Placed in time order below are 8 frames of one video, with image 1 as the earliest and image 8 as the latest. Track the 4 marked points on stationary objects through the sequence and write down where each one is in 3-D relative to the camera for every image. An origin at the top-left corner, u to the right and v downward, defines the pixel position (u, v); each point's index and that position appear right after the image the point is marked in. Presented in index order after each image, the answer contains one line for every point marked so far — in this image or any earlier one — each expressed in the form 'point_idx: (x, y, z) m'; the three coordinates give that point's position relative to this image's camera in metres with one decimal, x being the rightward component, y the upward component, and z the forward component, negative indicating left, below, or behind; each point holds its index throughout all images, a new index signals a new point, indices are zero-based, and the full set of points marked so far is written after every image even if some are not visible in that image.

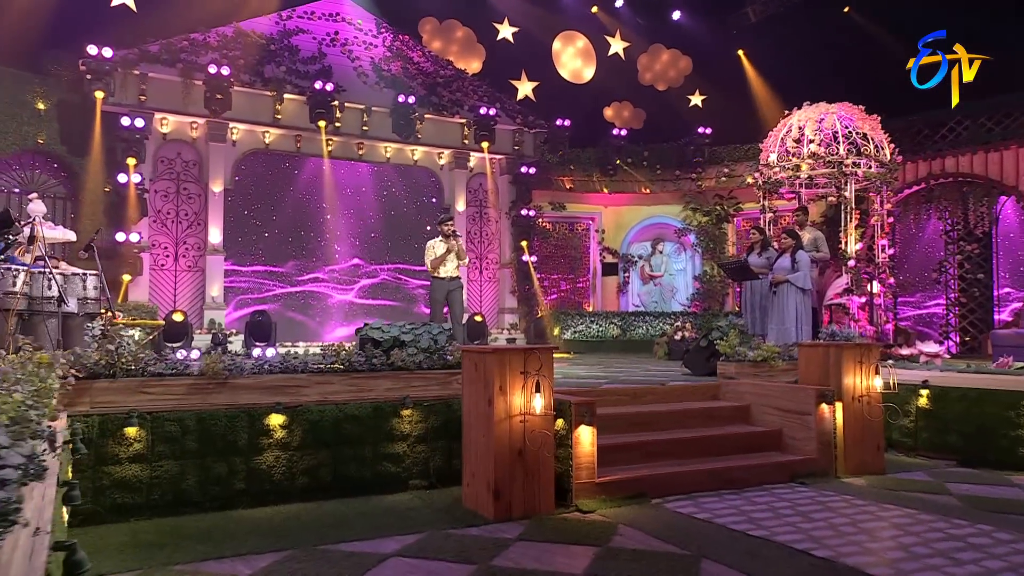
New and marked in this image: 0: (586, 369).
0: (+0.6, -0.8, +9.3) m
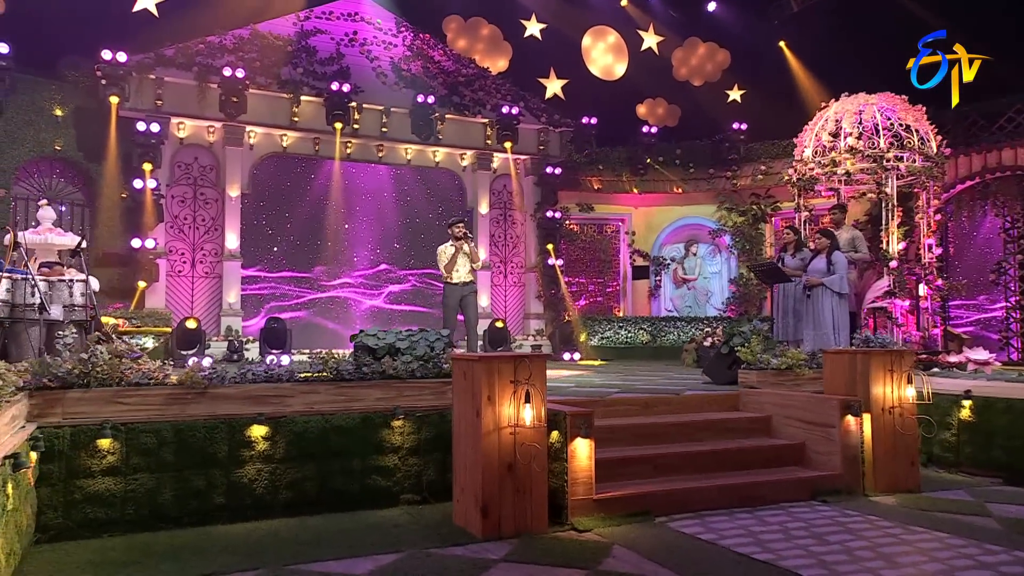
0: (+0.8, -0.8, +8.9) m
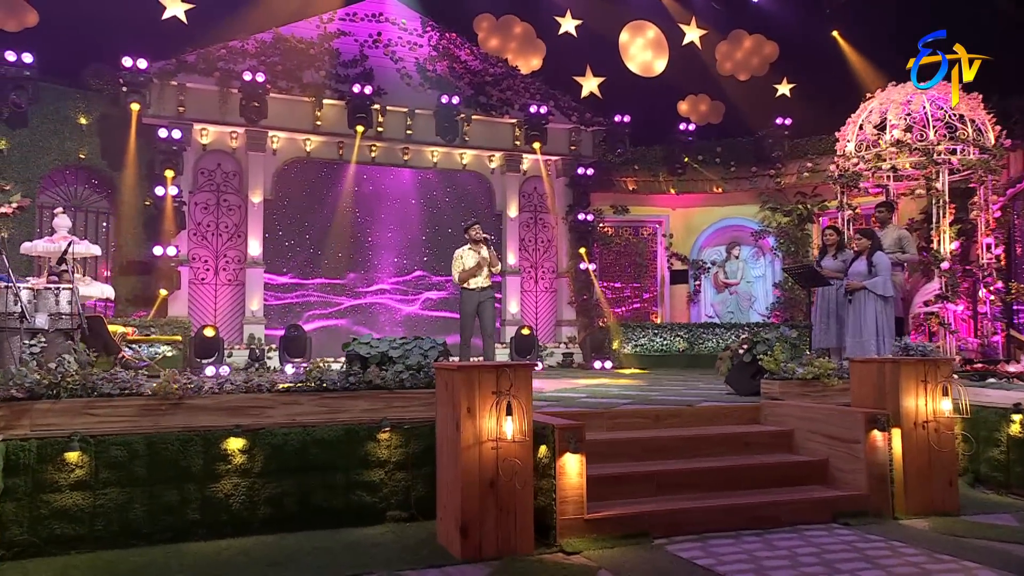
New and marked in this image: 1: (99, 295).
0: (+0.9, -0.9, +8.5) m
1: (-3.5, -0.1, +8.7) m
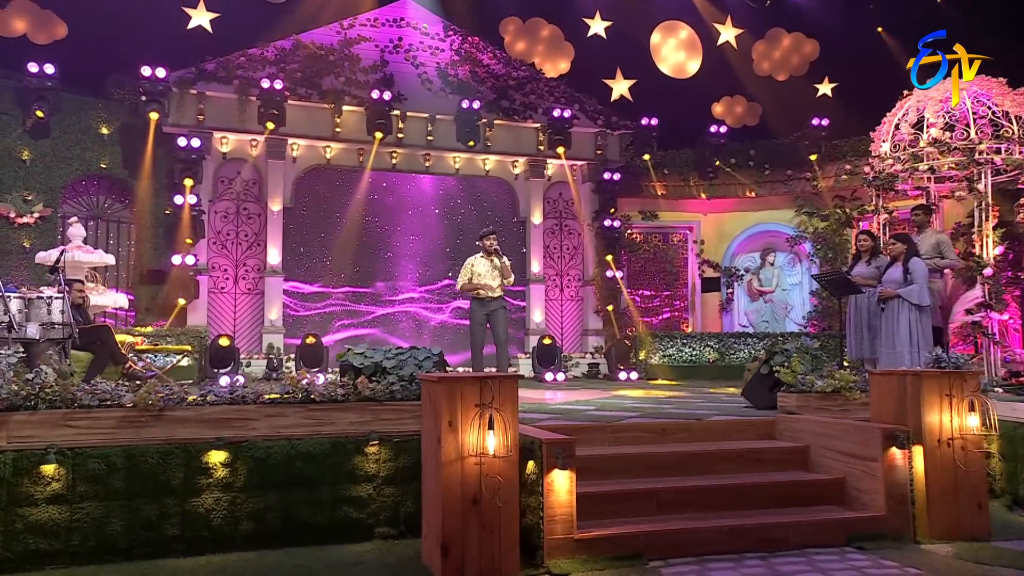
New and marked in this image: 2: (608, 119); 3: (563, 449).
0: (+1.0, -0.9, +8.2) m
1: (-3.4, -0.1, +8.6) m
2: (+1.4, +2.4, +14.0) m
3: (+0.3, -0.9, +5.4) m
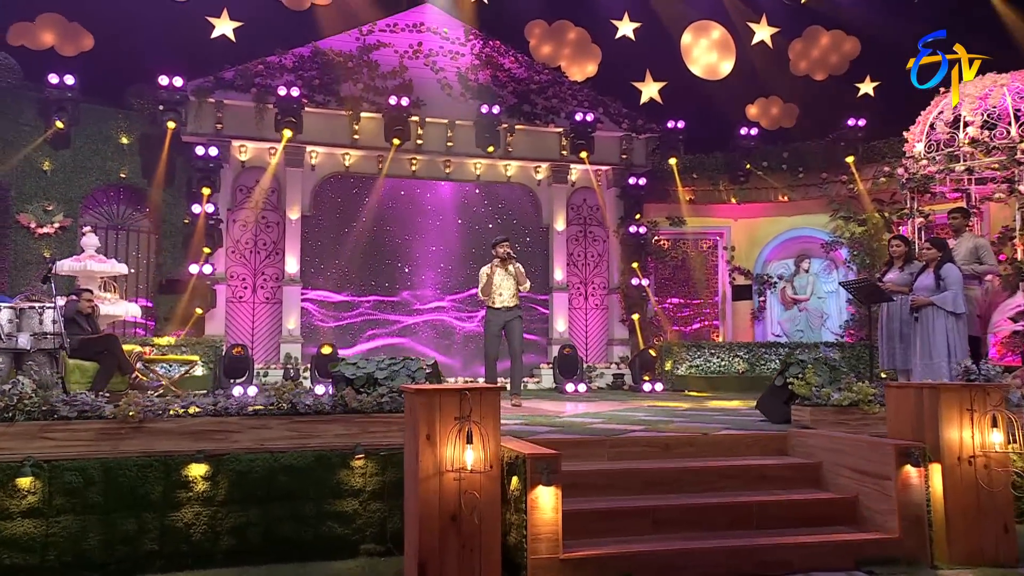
0: (+1.1, -1.0, +7.8) m
1: (-3.3, -0.2, +8.6) m
2: (+1.8, +2.3, +13.6) m
3: (+0.2, -0.9, +5.2) m
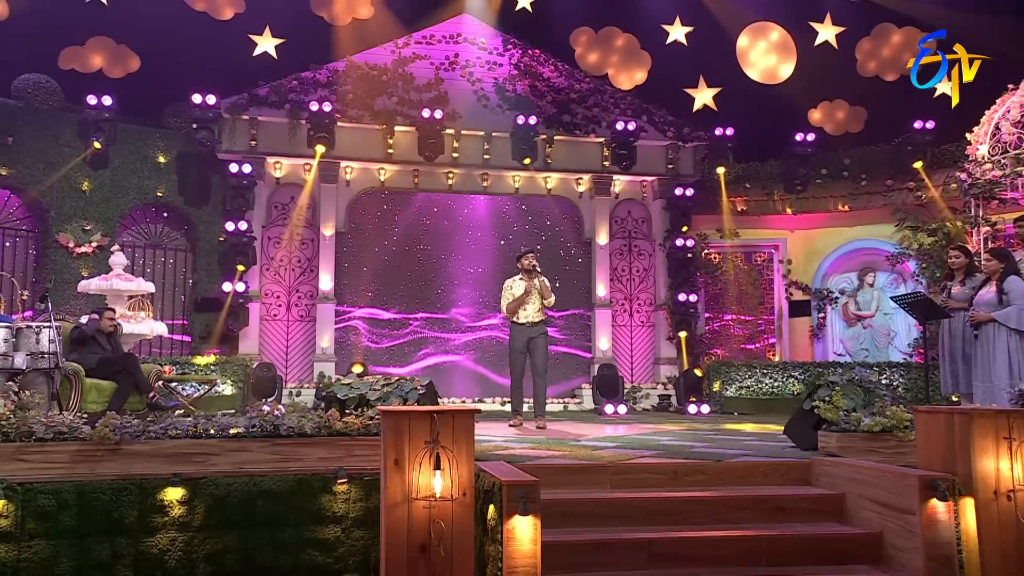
0: (+1.2, -1.1, +7.3) m
1: (-3.1, -0.4, +8.5) m
2: (+2.5, +2.0, +13.1) m
3: (+0.1, -1.0, +4.8) m
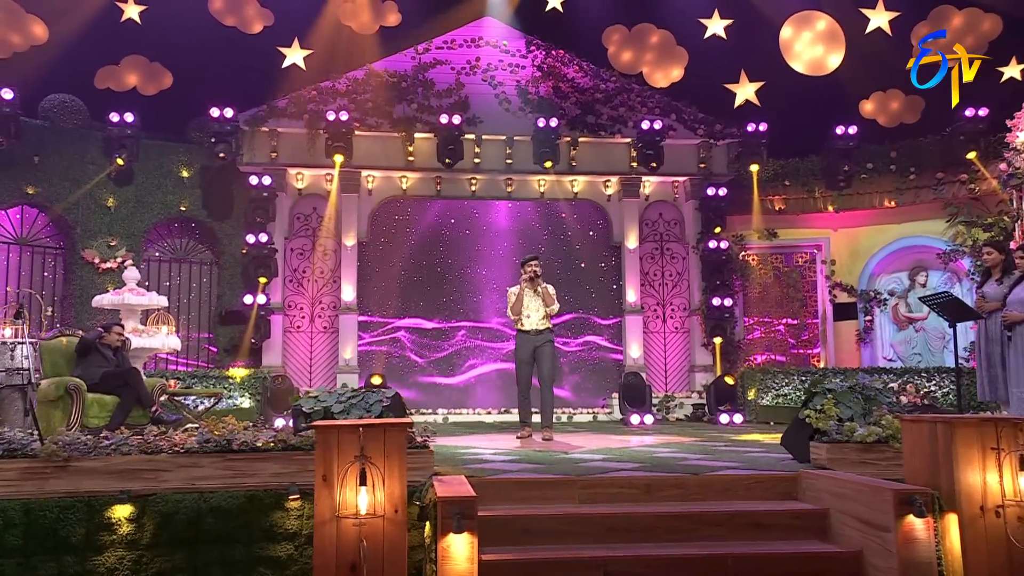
0: (+1.2, -1.1, +6.9) m
1: (-3.0, -0.5, +8.5) m
2: (+3.0, +2.0, +12.5) m
3: (-0.2, -1.0, +4.5) m
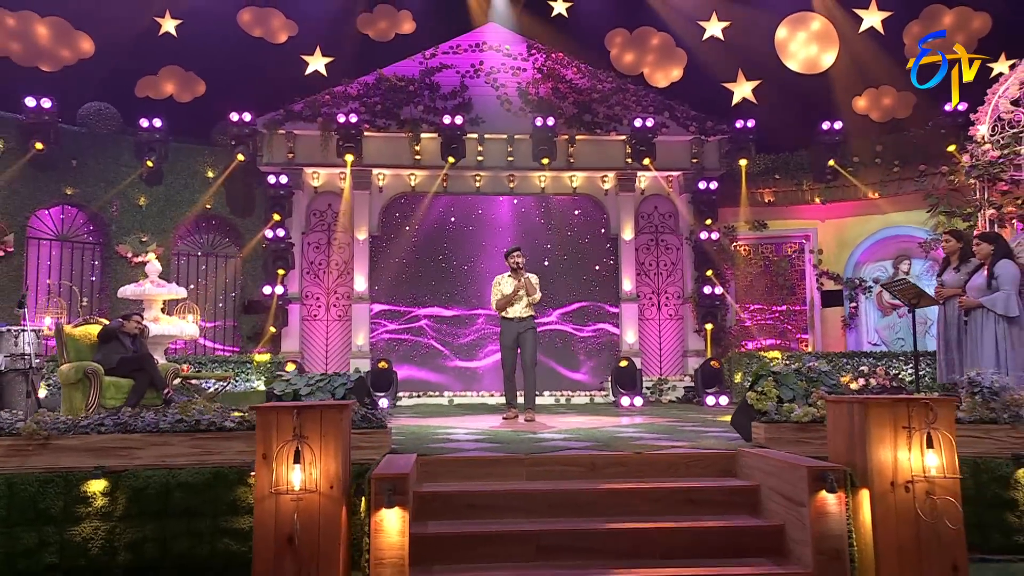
0: (+1.0, -1.0, +7.4) m
1: (-3.0, -0.4, +9.3) m
2: (+3.2, +2.1, +13.0) m
3: (-0.5, -0.9, +5.1) m
